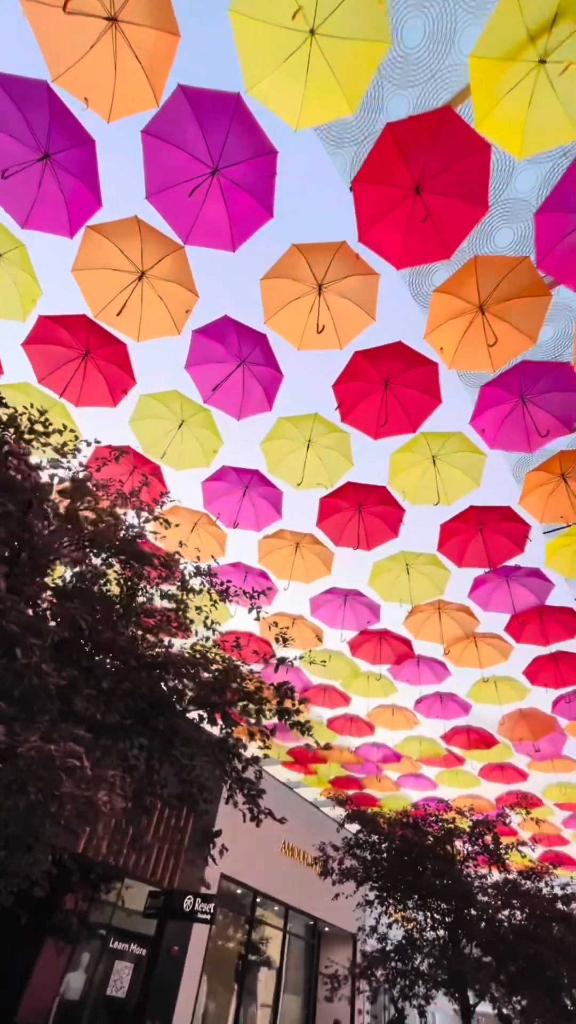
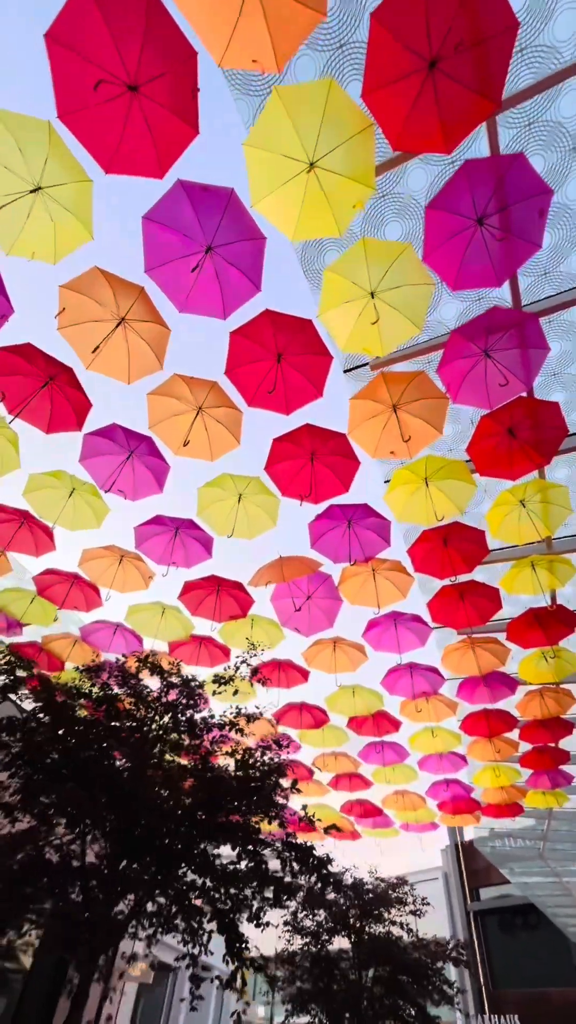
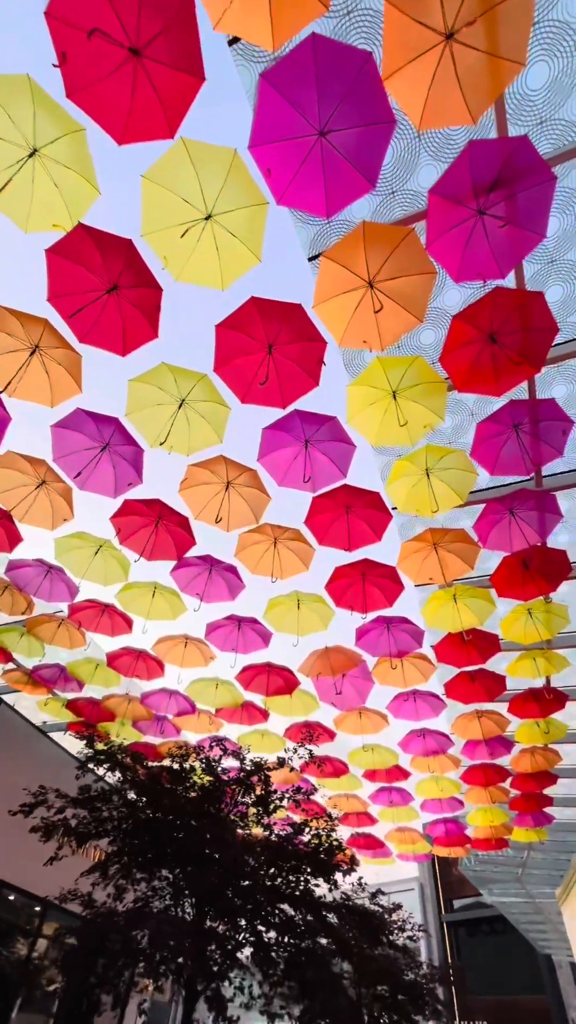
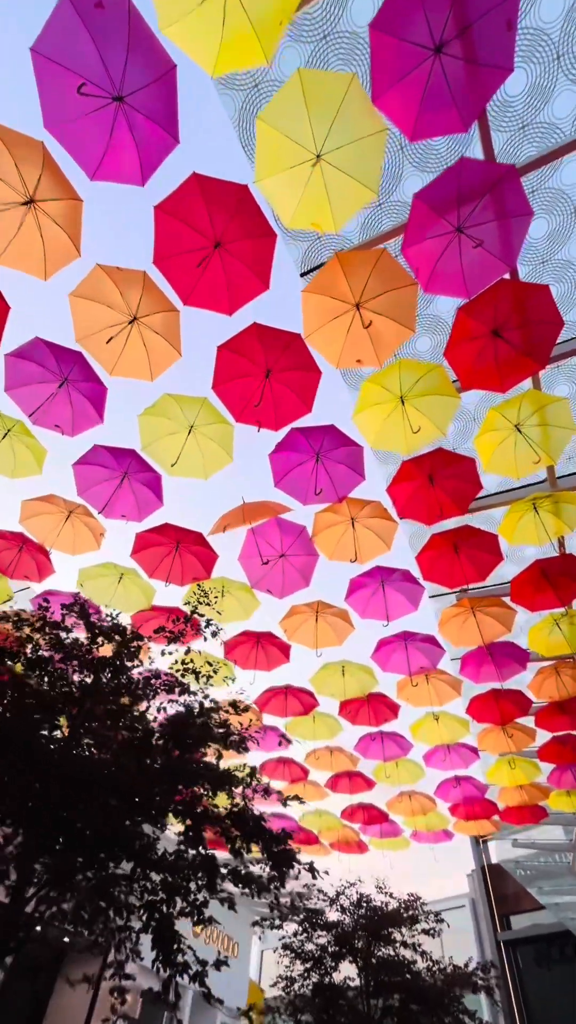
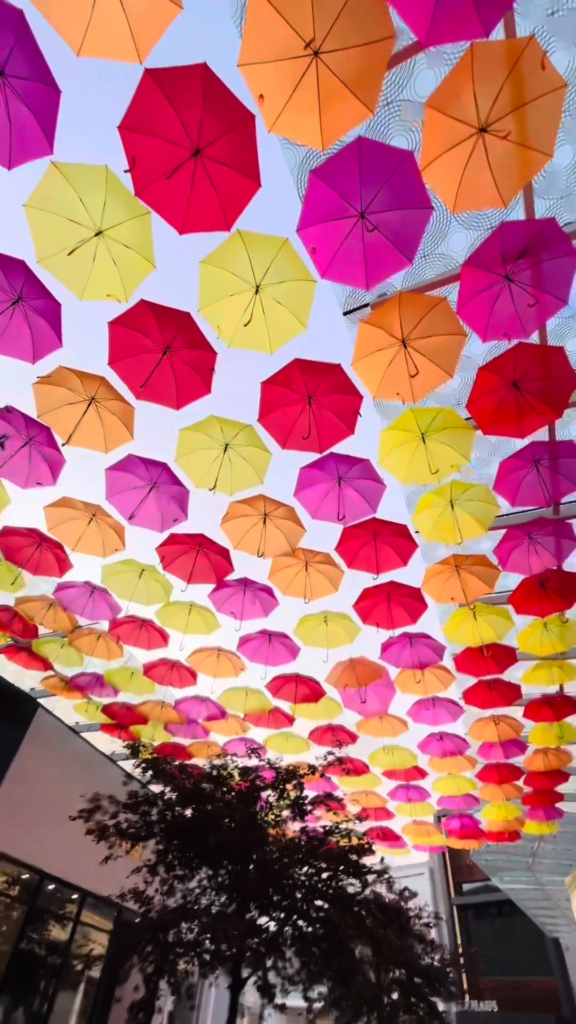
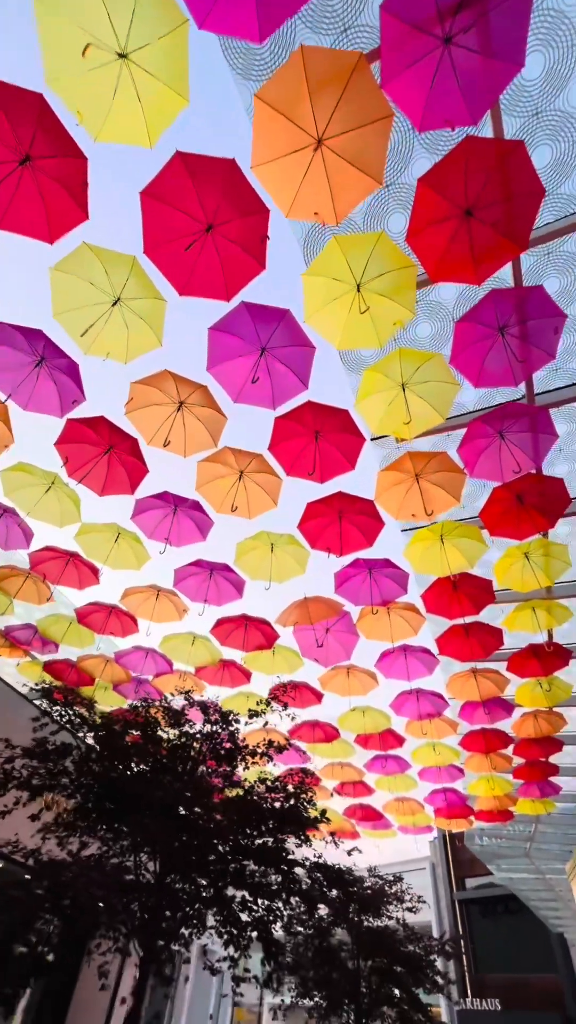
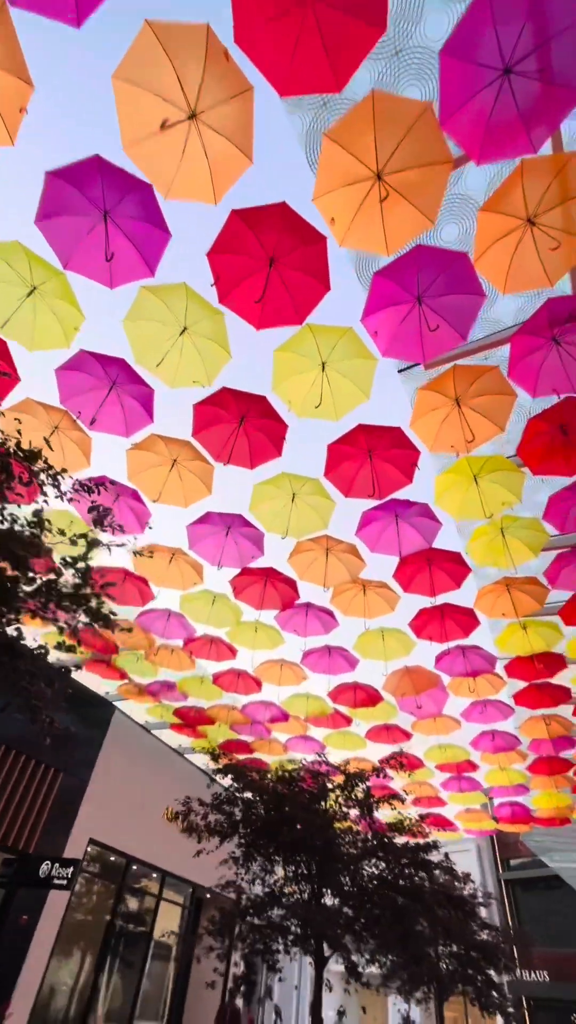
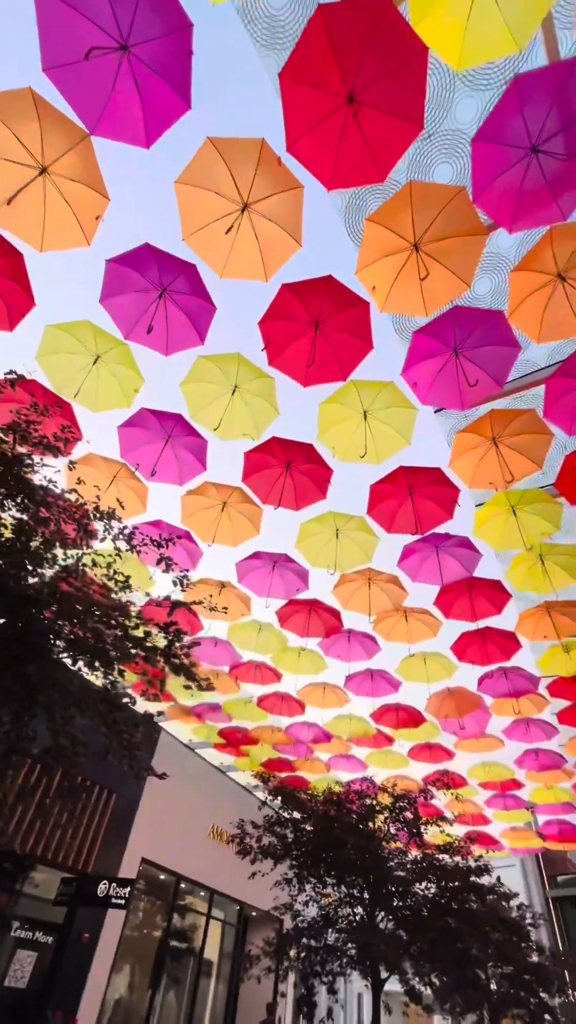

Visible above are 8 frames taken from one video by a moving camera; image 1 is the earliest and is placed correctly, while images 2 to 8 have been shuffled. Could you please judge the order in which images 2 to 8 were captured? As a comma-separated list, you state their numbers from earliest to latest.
8, 7, 5, 3, 6, 2, 4
